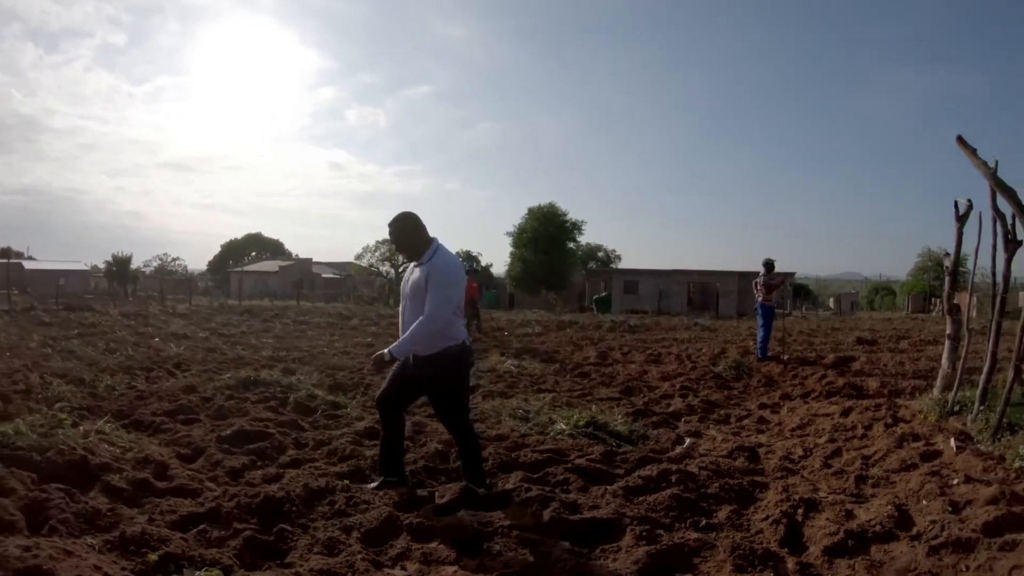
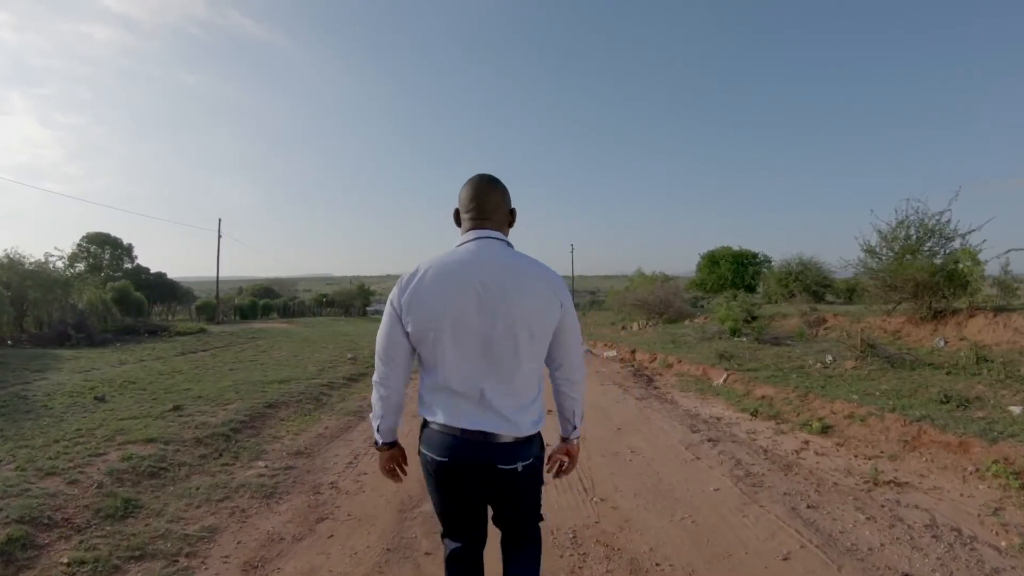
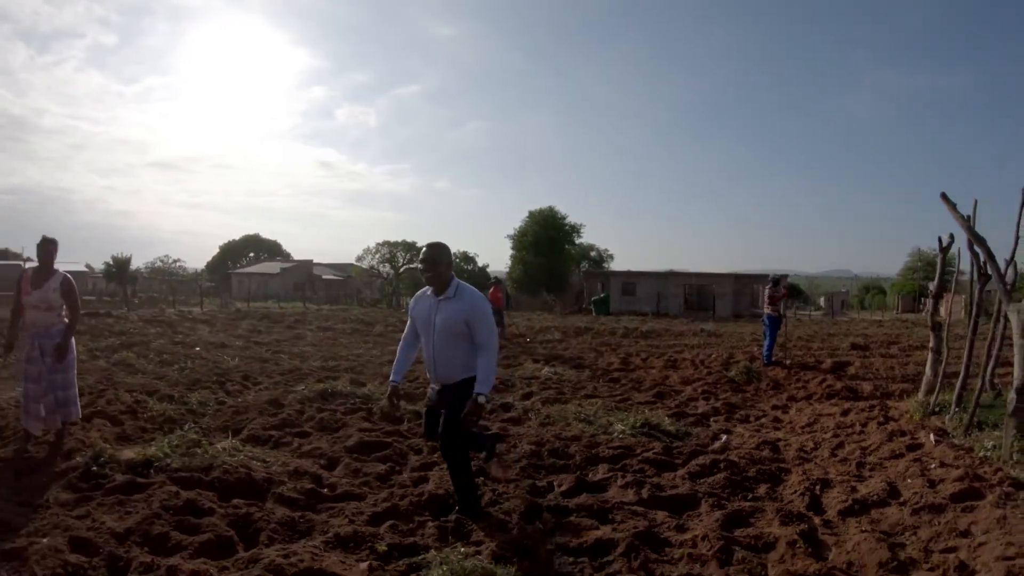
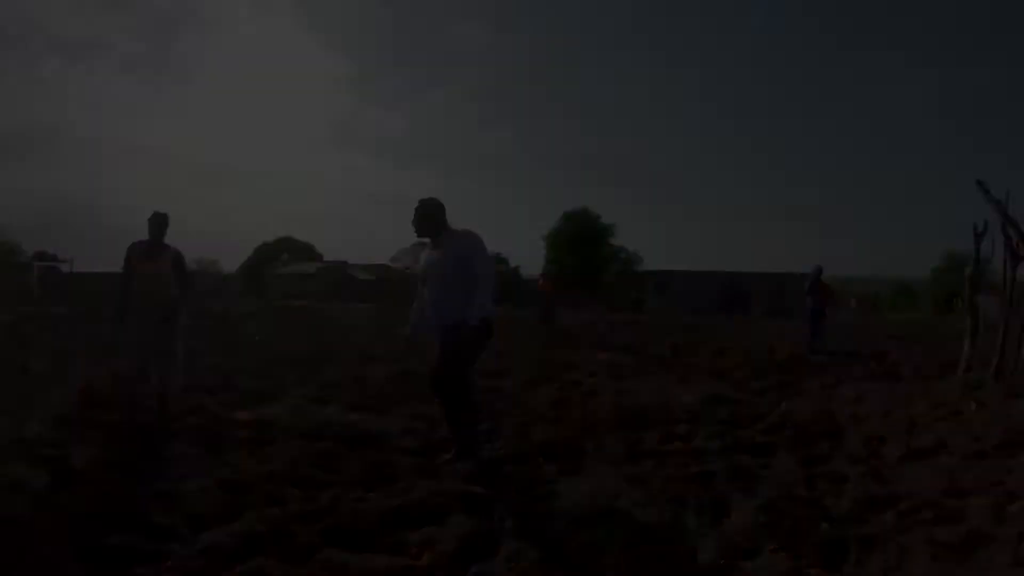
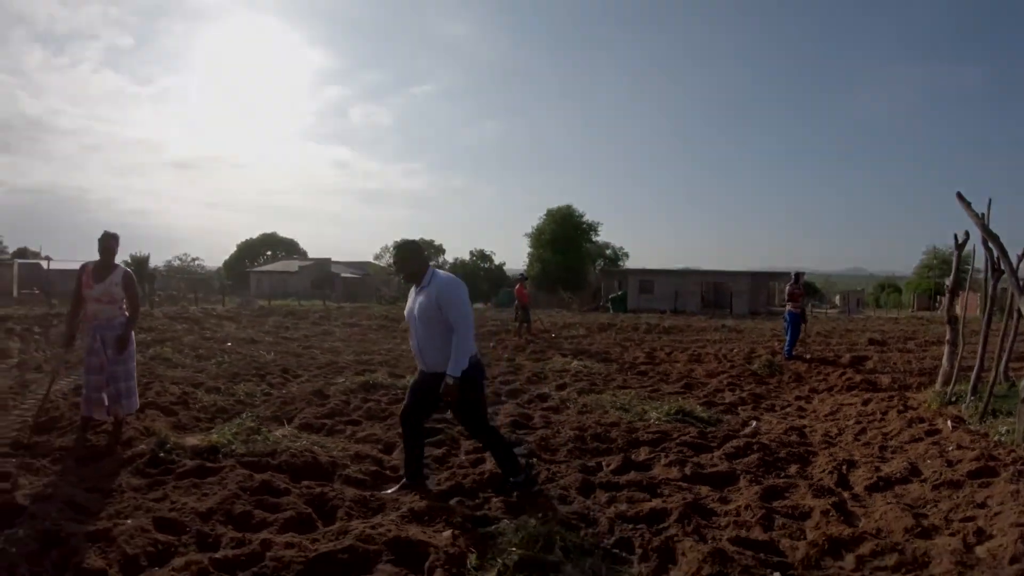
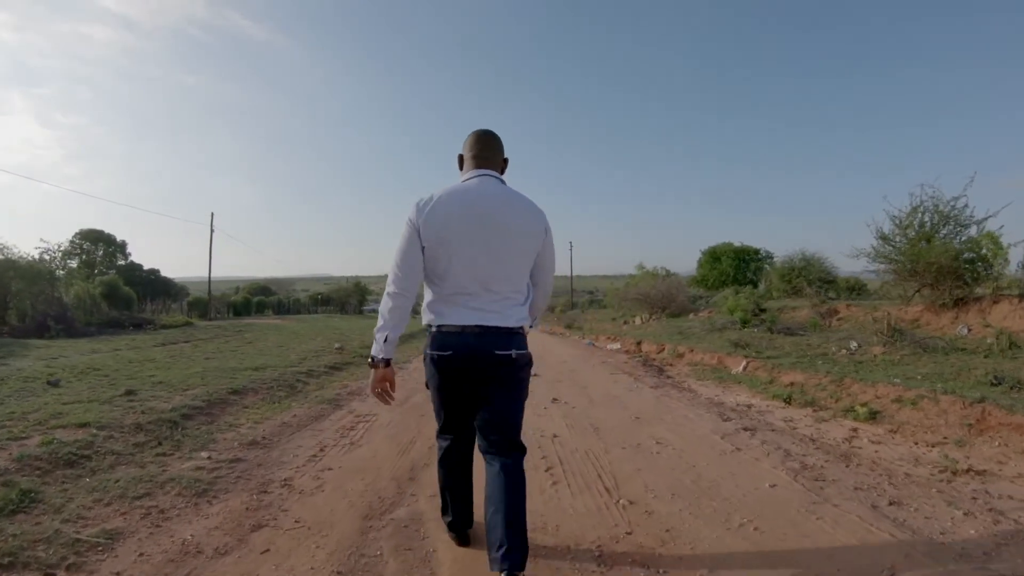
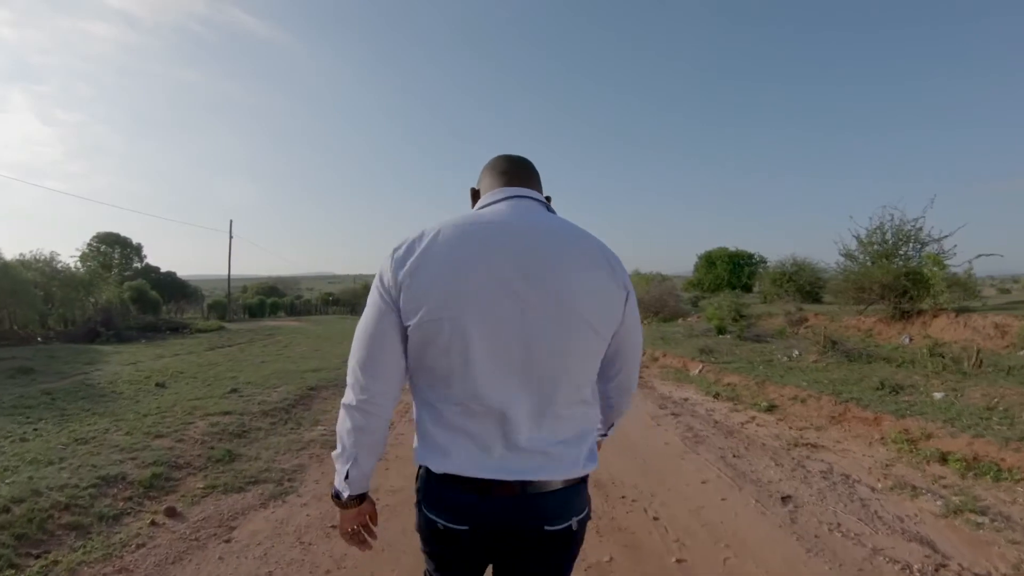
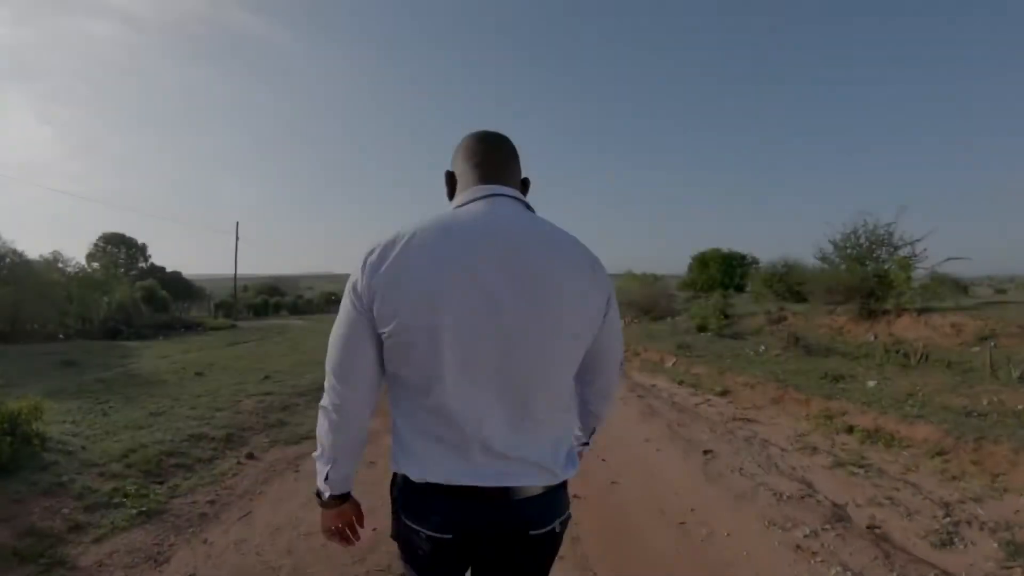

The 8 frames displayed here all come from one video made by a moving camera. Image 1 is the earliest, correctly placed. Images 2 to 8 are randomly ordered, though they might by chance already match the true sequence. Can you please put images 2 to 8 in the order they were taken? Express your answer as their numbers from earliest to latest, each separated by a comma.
3, 5, 4, 8, 7, 2, 6
